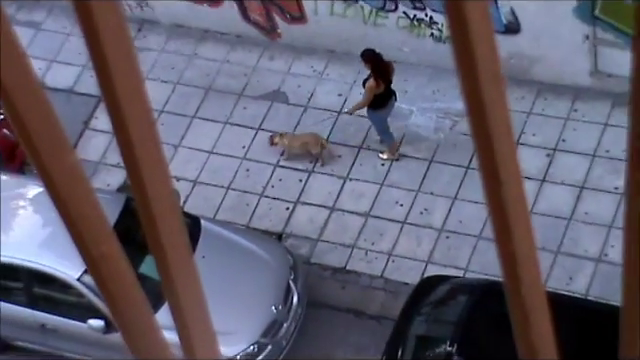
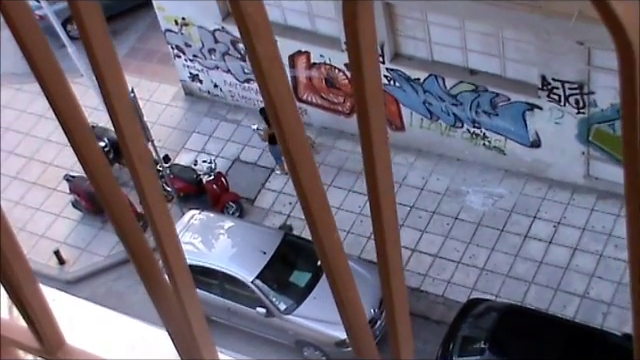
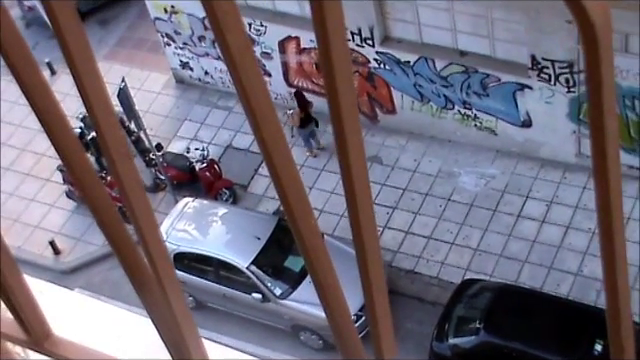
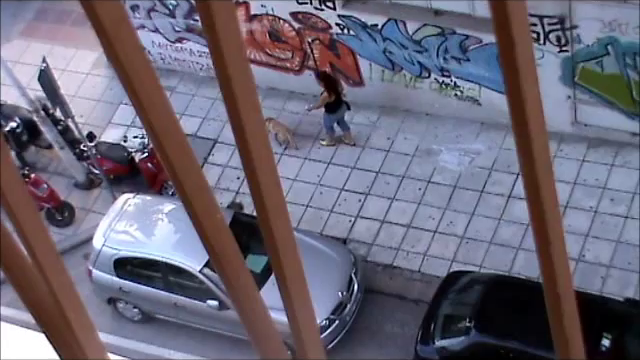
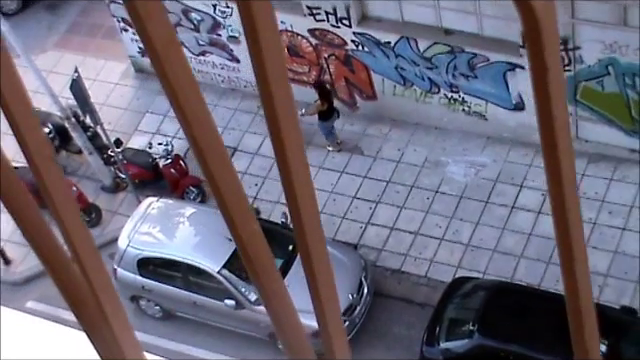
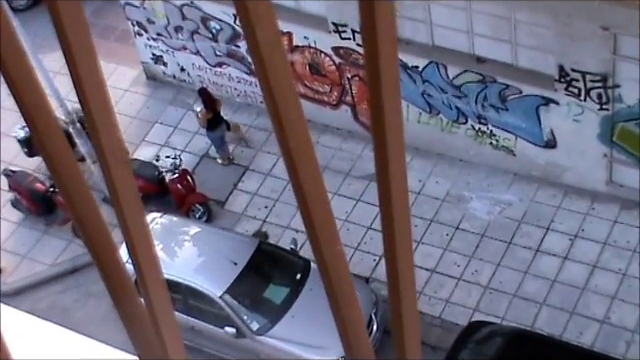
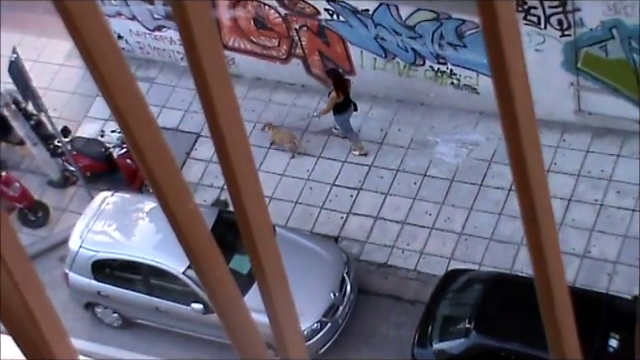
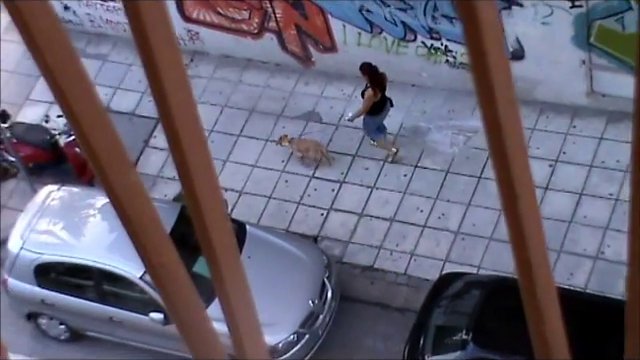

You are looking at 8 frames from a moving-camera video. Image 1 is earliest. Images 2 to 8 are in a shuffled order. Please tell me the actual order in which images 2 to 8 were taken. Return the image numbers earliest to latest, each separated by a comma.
8, 7, 4, 5, 3, 2, 6
